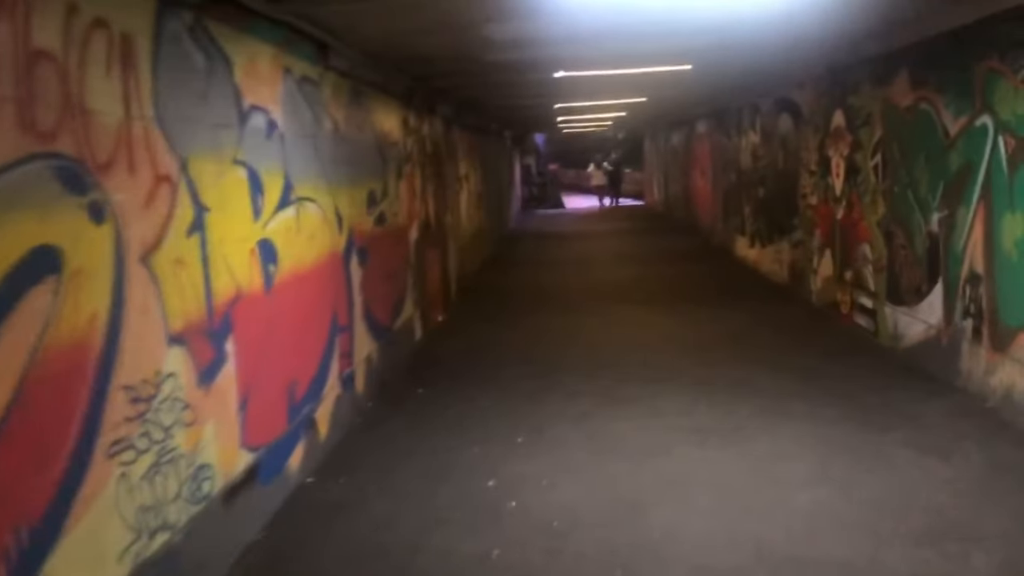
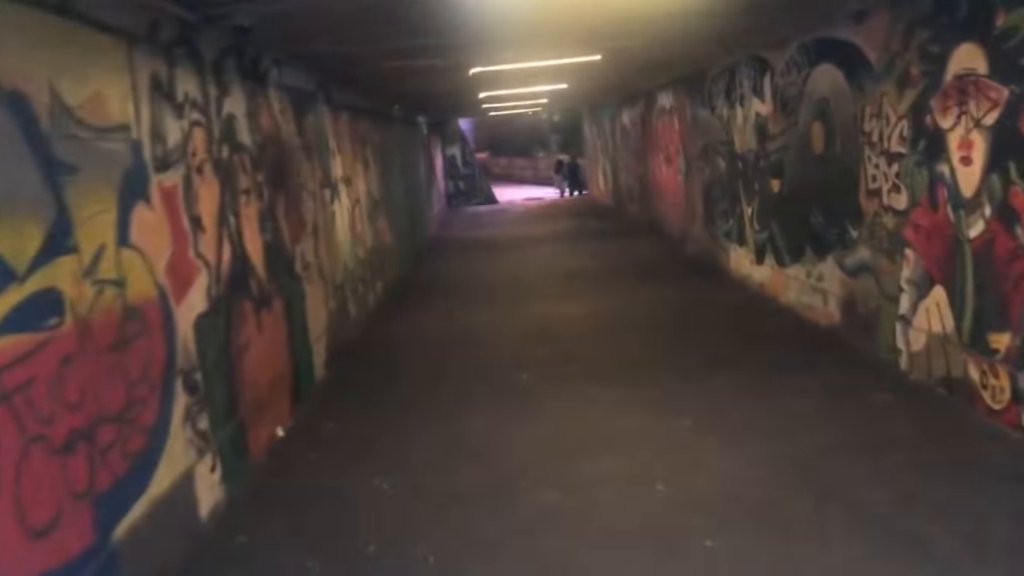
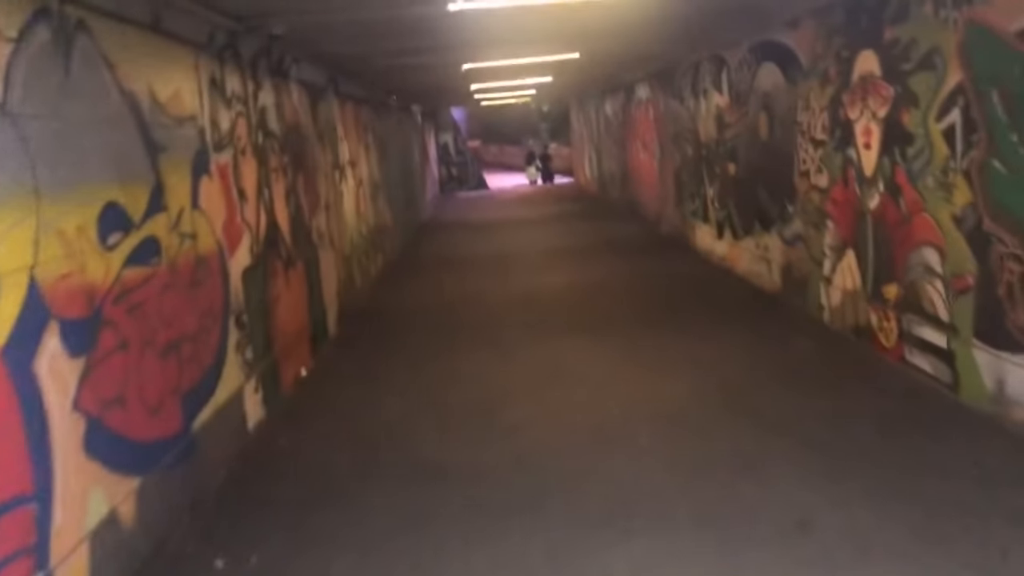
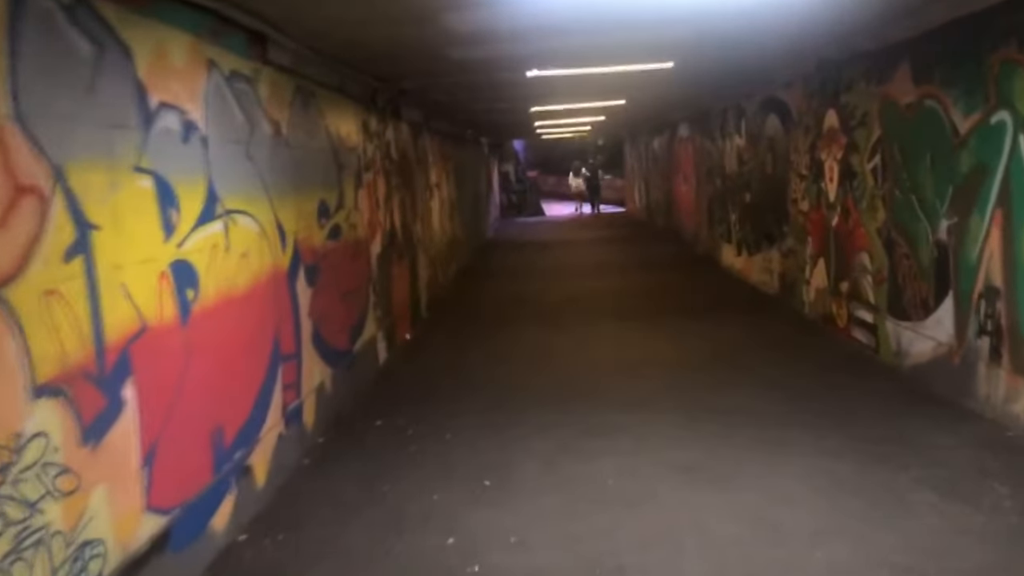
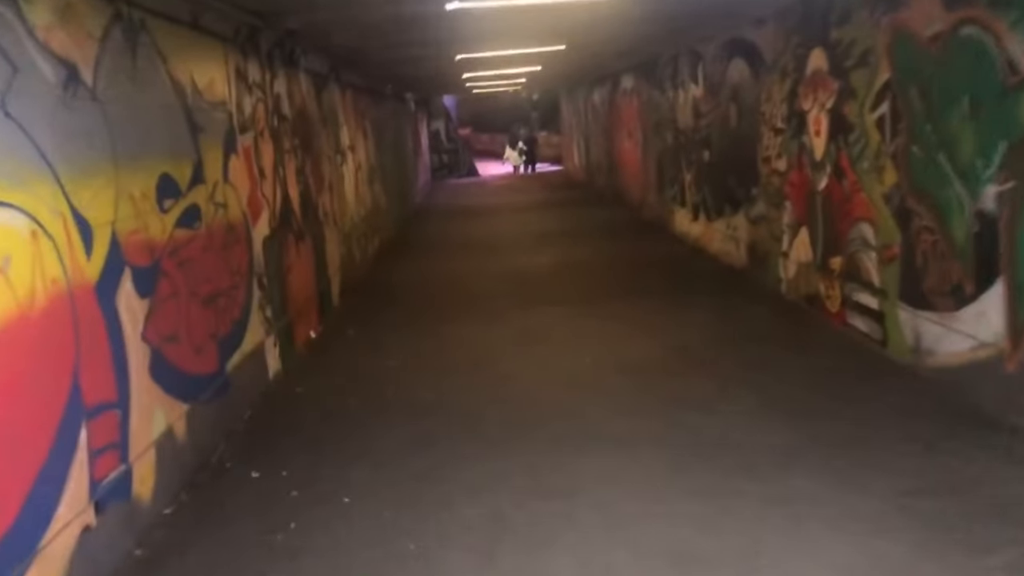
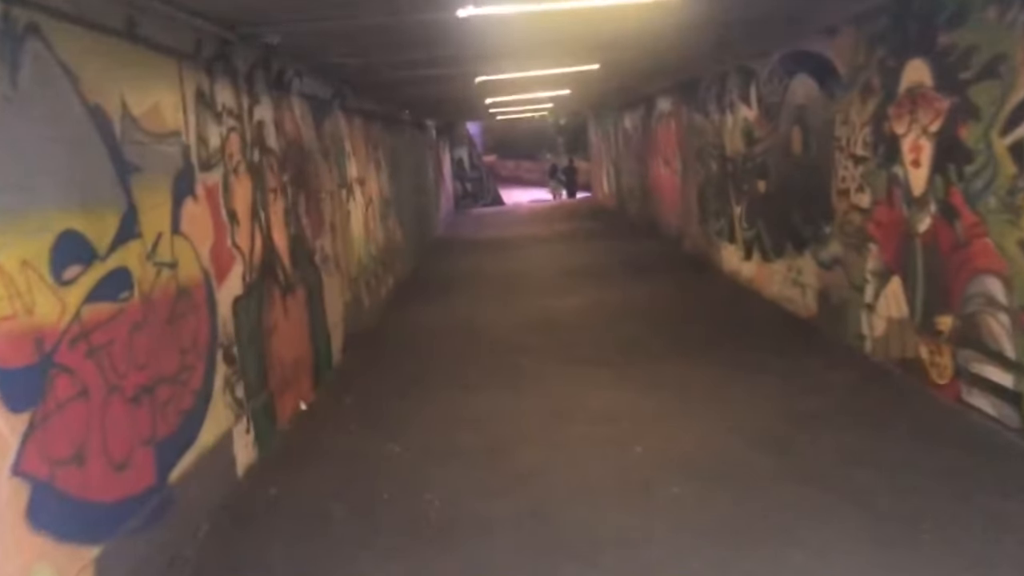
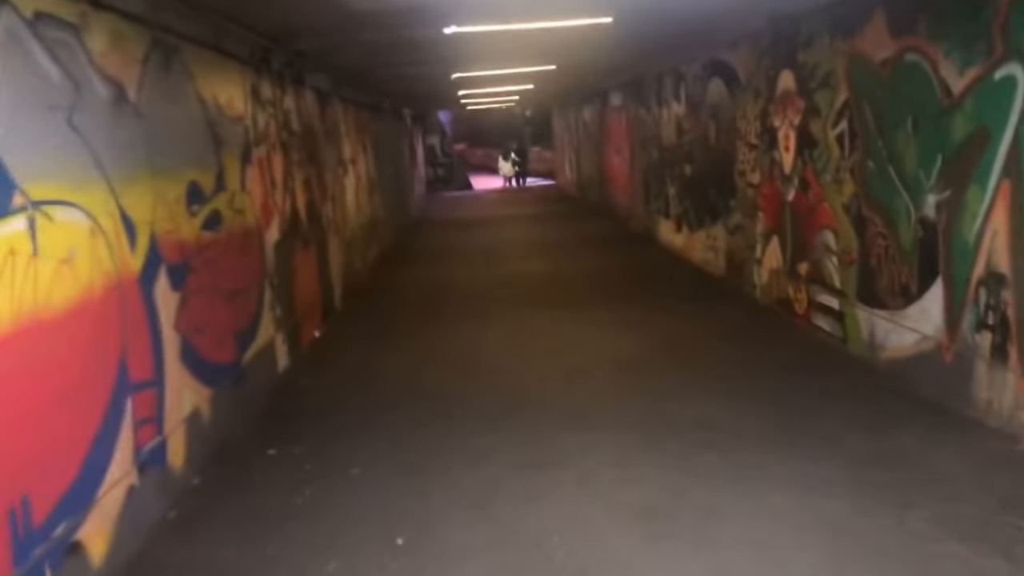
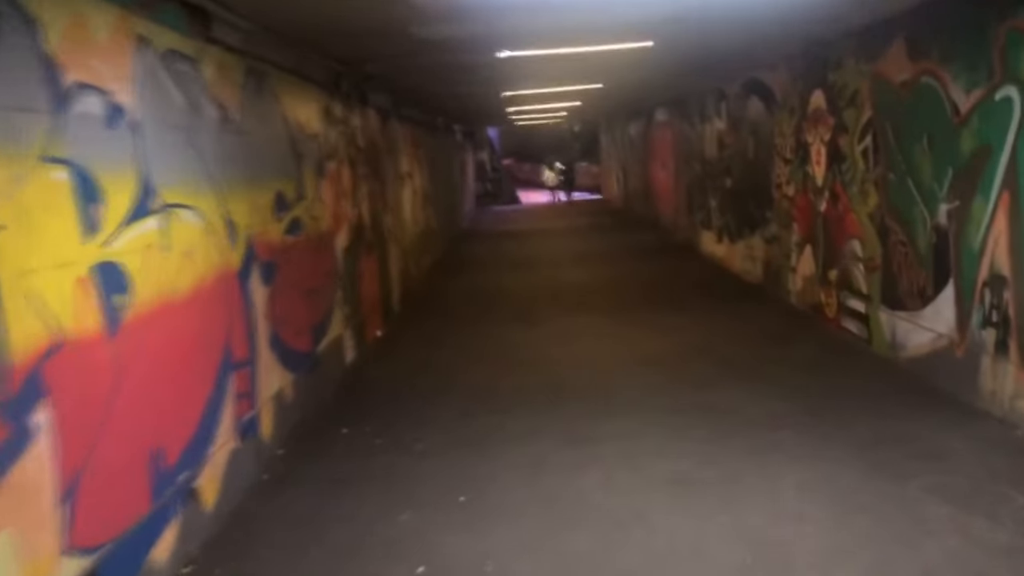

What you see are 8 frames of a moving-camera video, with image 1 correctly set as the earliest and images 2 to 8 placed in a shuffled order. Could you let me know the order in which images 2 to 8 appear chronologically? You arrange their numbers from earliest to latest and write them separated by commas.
4, 8, 7, 5, 3, 6, 2
